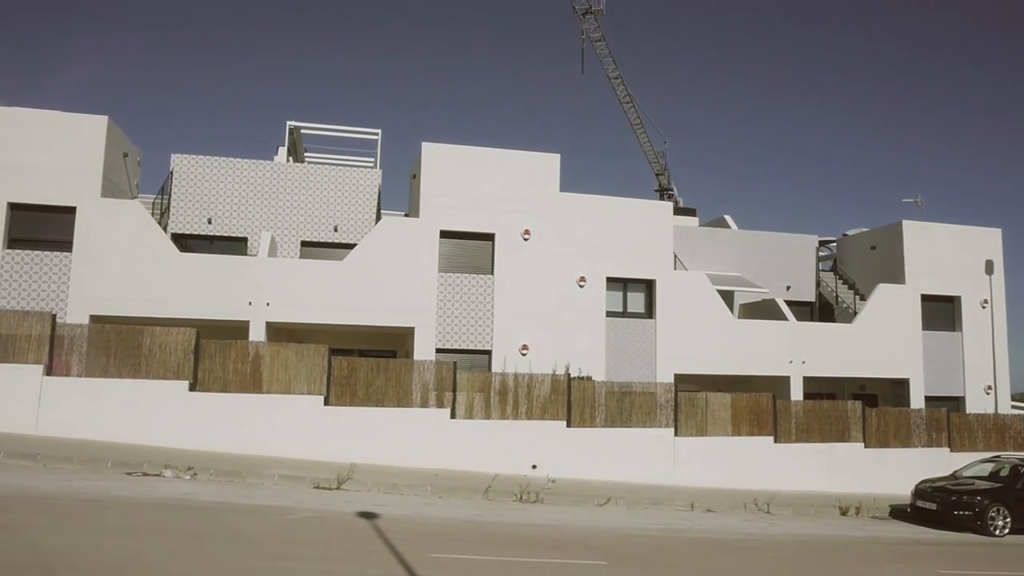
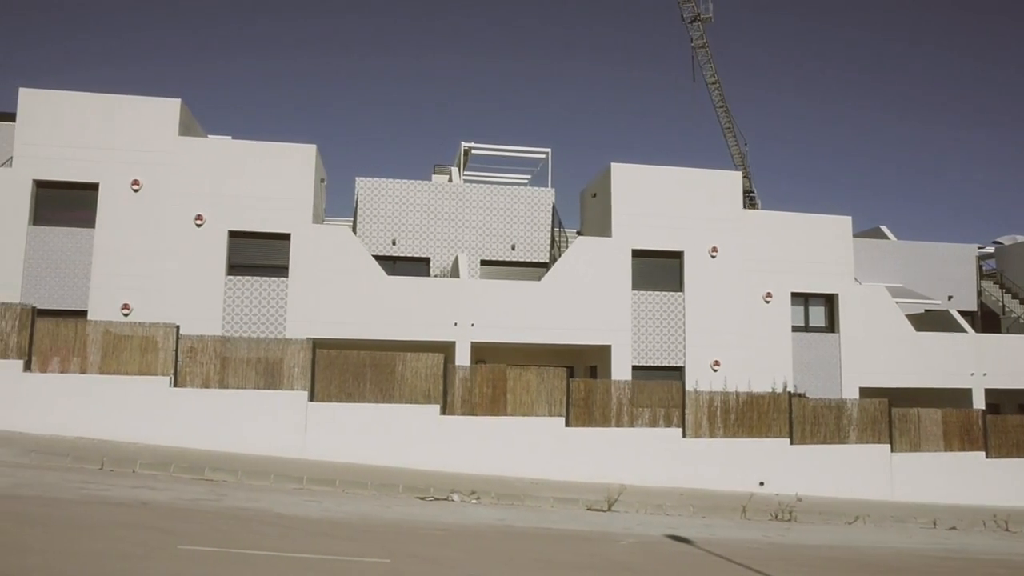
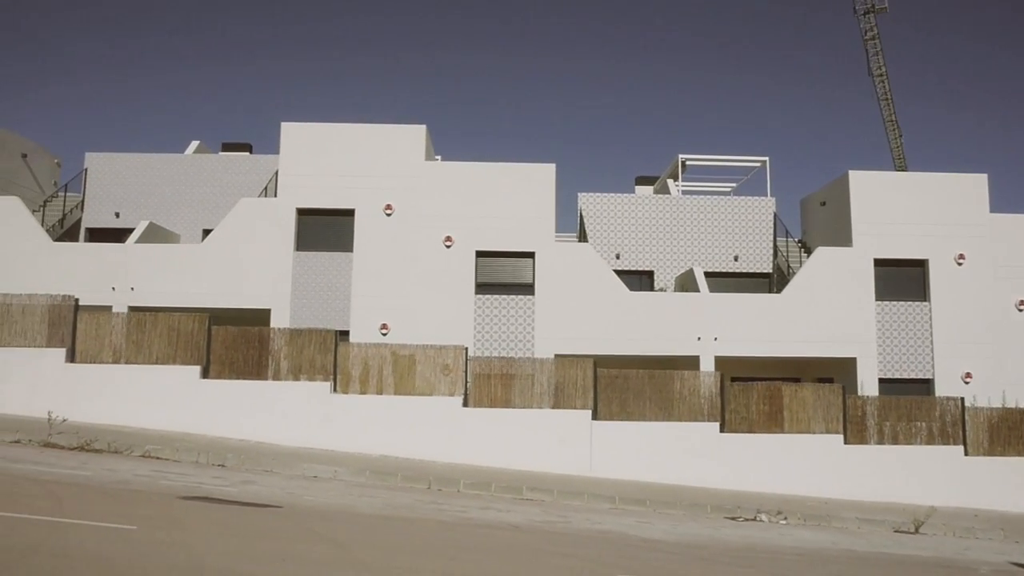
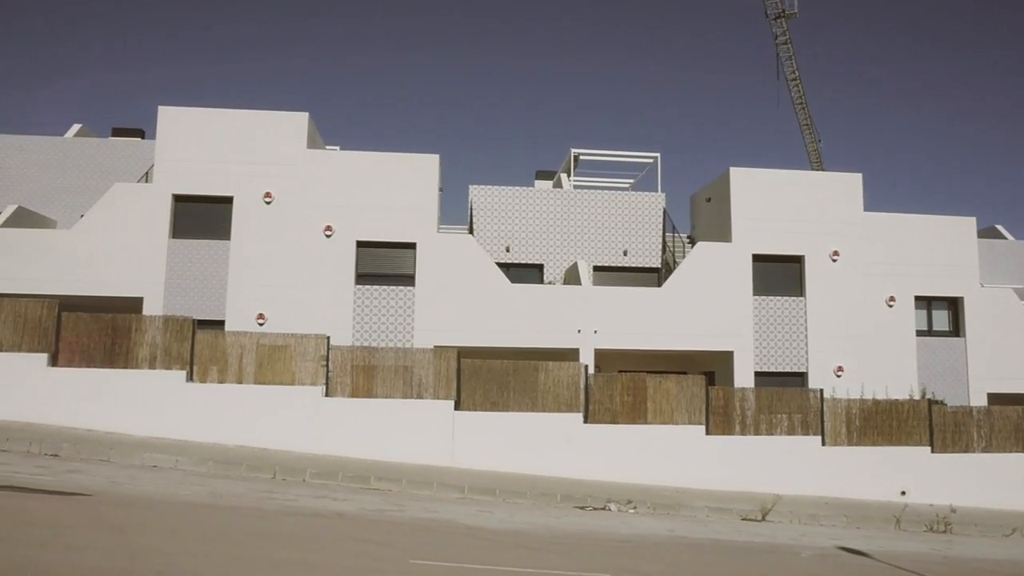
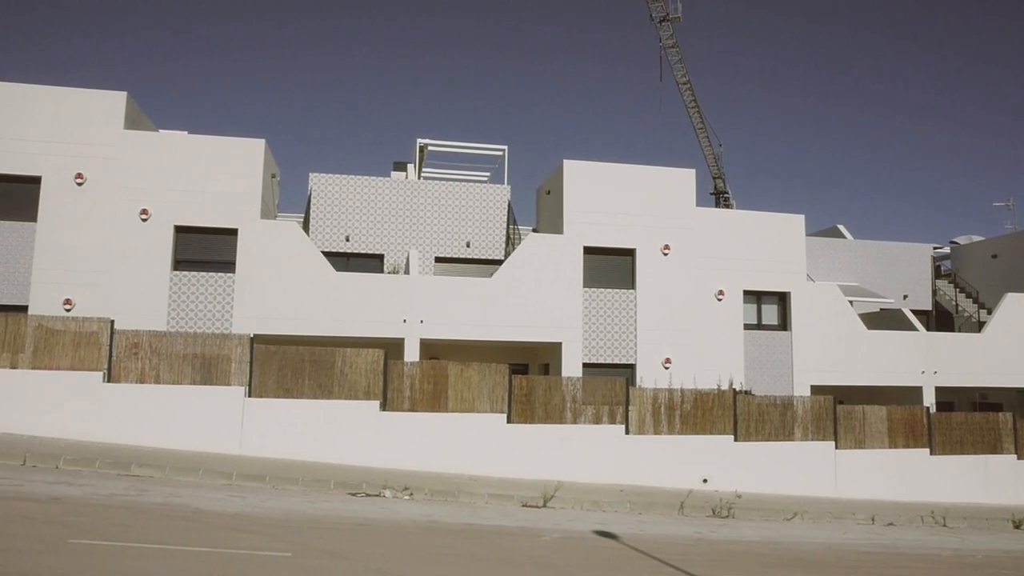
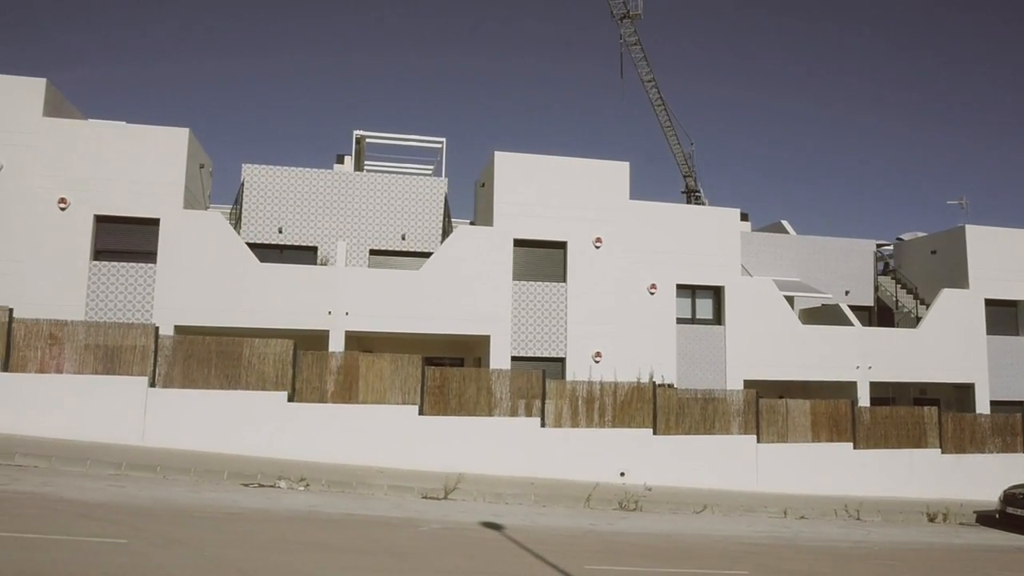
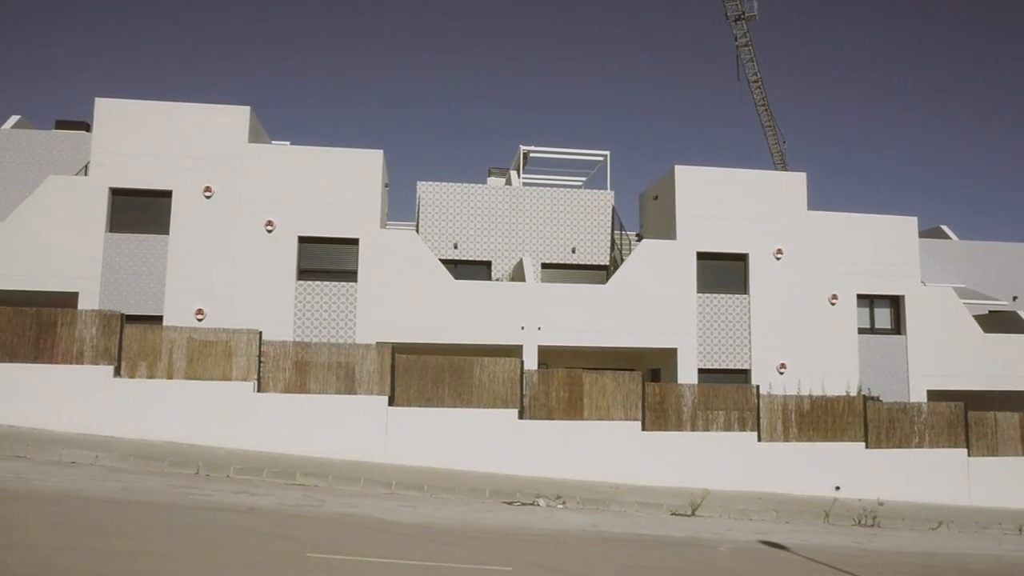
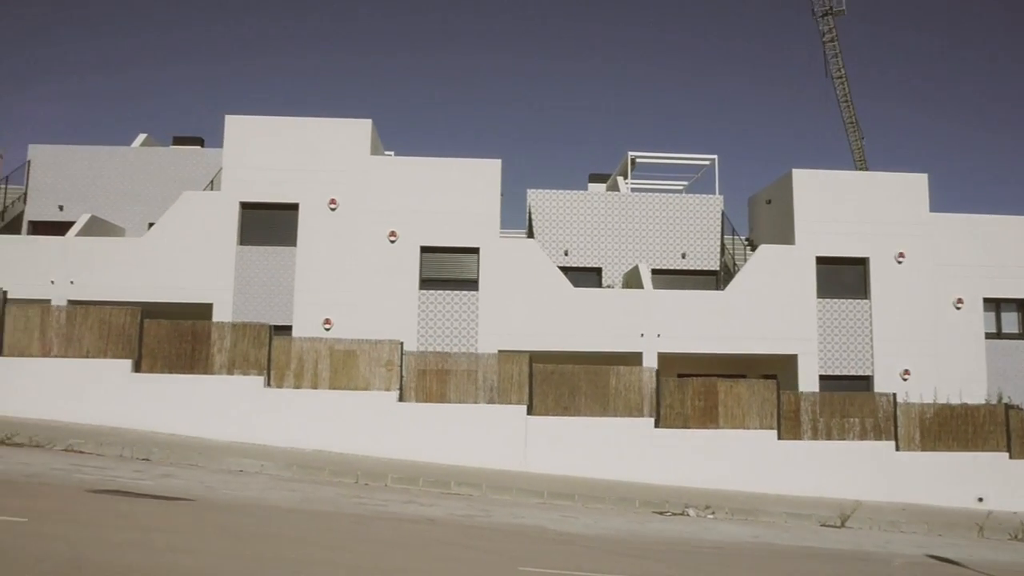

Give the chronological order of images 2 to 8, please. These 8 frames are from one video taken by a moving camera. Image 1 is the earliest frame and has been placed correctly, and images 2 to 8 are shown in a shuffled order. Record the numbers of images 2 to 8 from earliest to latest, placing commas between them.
6, 5, 2, 7, 4, 8, 3
